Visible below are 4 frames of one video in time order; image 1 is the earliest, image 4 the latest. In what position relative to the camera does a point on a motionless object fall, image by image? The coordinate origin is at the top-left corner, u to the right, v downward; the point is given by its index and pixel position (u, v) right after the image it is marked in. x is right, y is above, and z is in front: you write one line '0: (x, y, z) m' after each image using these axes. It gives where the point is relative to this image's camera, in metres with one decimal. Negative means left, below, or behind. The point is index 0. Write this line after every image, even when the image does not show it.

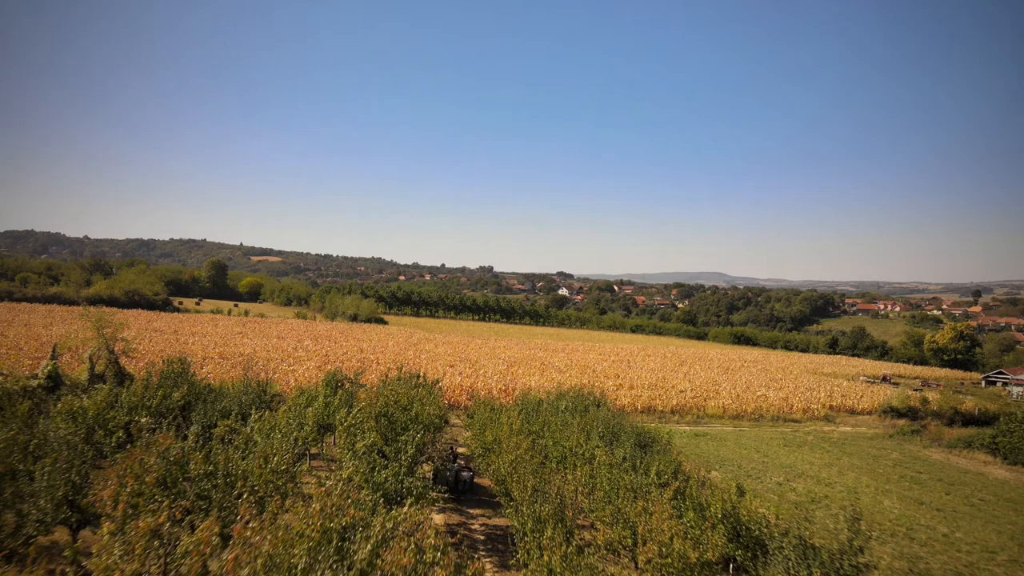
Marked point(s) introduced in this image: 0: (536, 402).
0: (+1.0, -4.3, +16.6) m
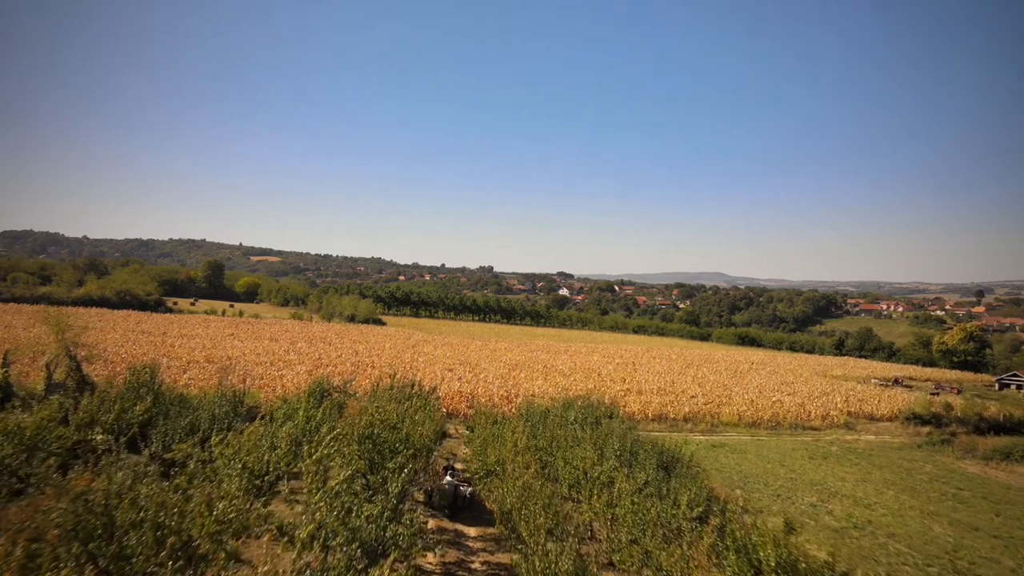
0: (+1.1, -4.3, +15.3) m
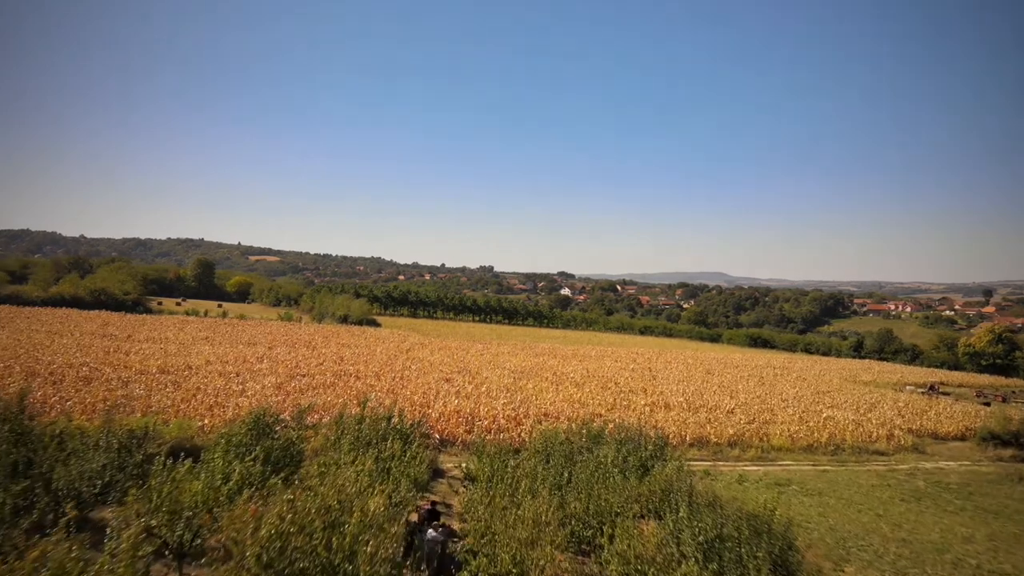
0: (+1.4, -4.2, +11.5) m
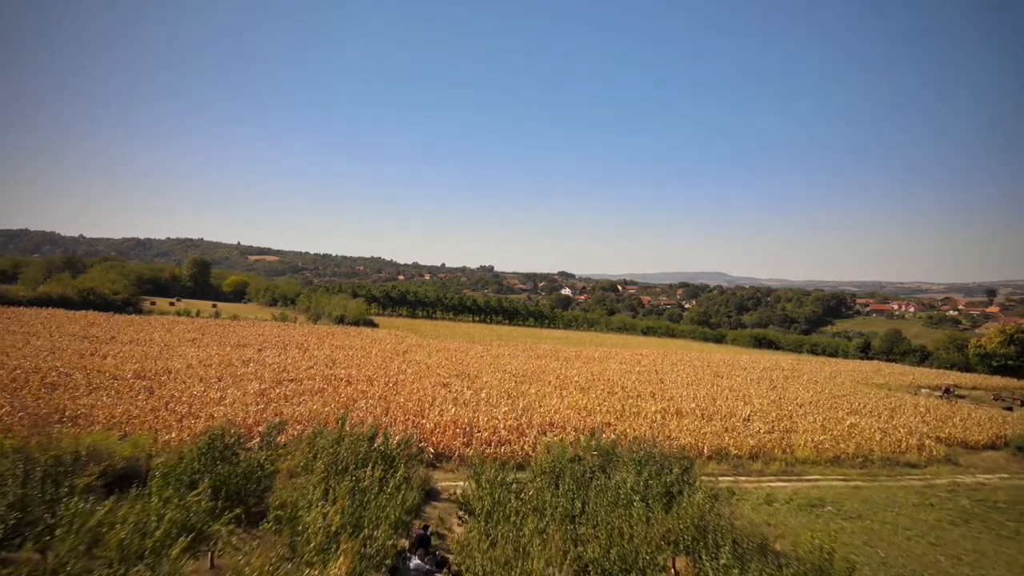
0: (+1.5, -4.1, +10.1) m
